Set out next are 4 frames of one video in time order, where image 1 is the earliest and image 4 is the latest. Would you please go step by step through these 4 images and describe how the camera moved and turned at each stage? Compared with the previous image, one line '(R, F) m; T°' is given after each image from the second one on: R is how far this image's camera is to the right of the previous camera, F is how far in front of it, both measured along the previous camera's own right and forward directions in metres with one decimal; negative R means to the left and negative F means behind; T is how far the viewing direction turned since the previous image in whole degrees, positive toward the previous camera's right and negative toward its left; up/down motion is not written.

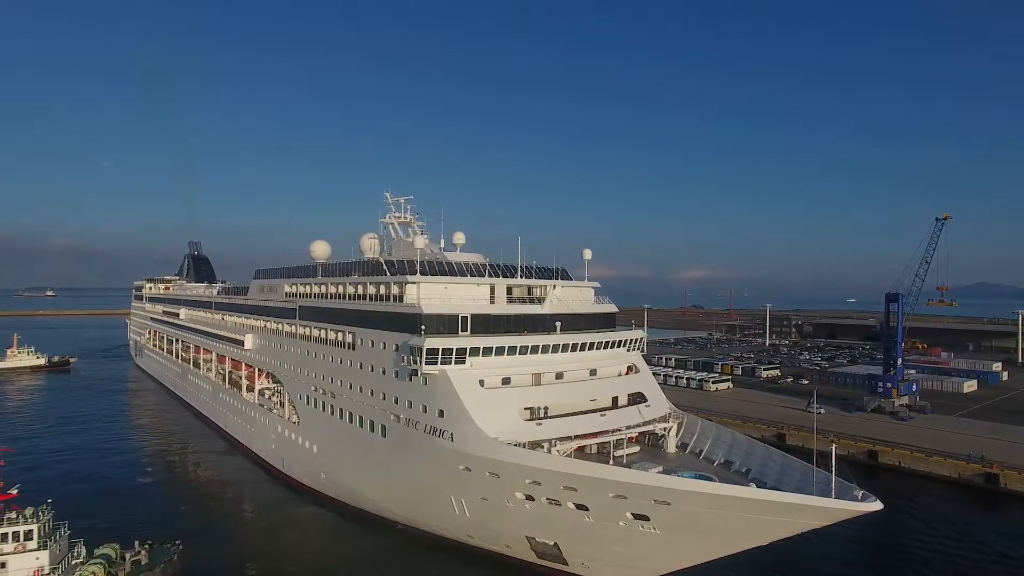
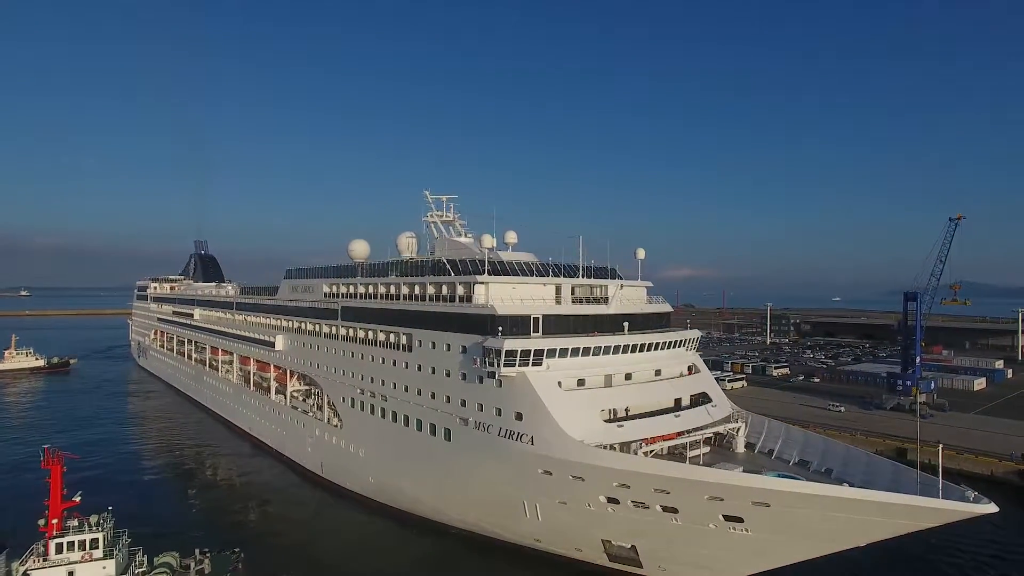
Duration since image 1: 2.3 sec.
(-1.8, +0.2) m; +1°
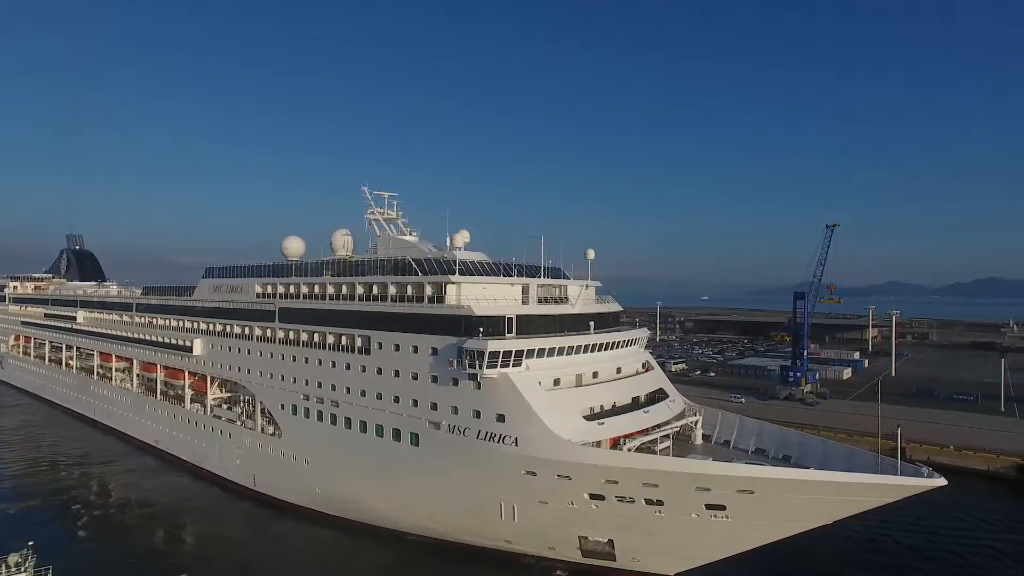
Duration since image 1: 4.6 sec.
(-1.7, +0.3) m; +10°
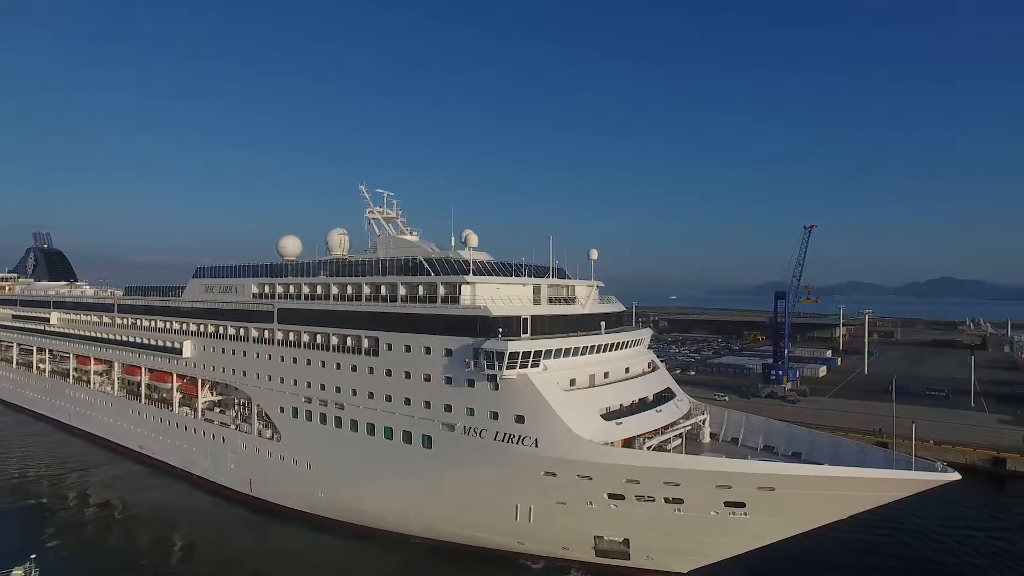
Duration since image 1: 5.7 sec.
(-0.9, +0.1) m; +3°
